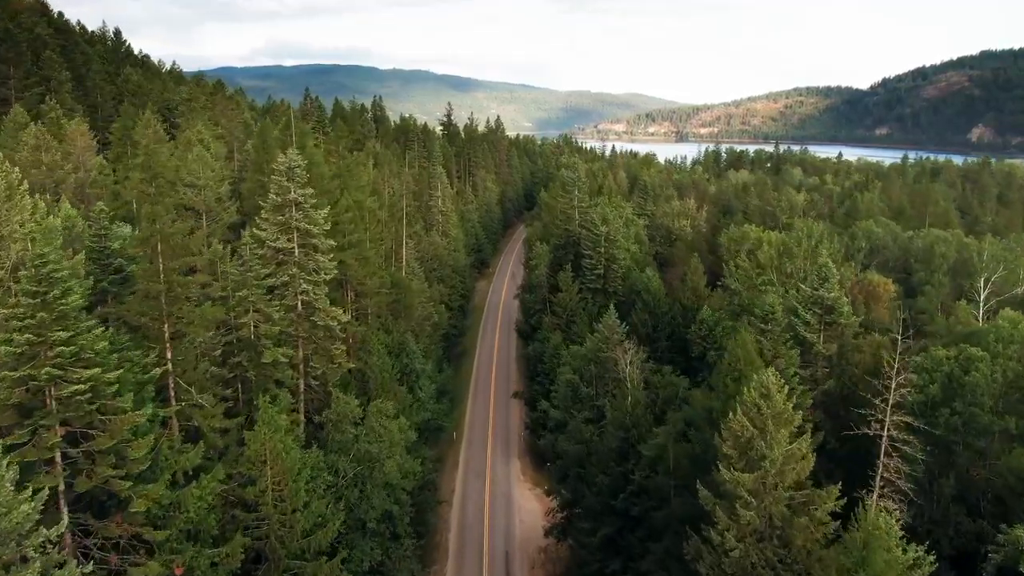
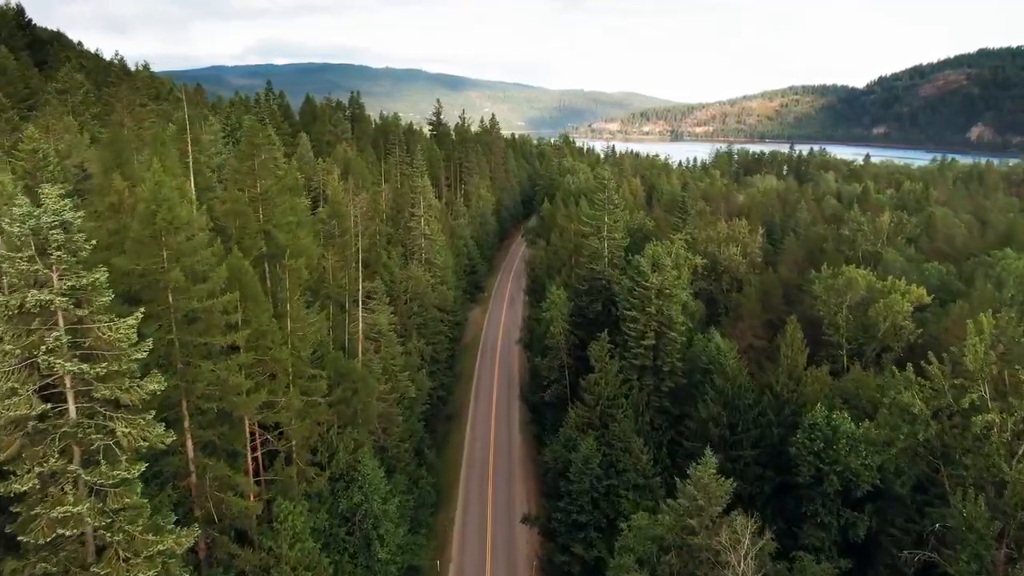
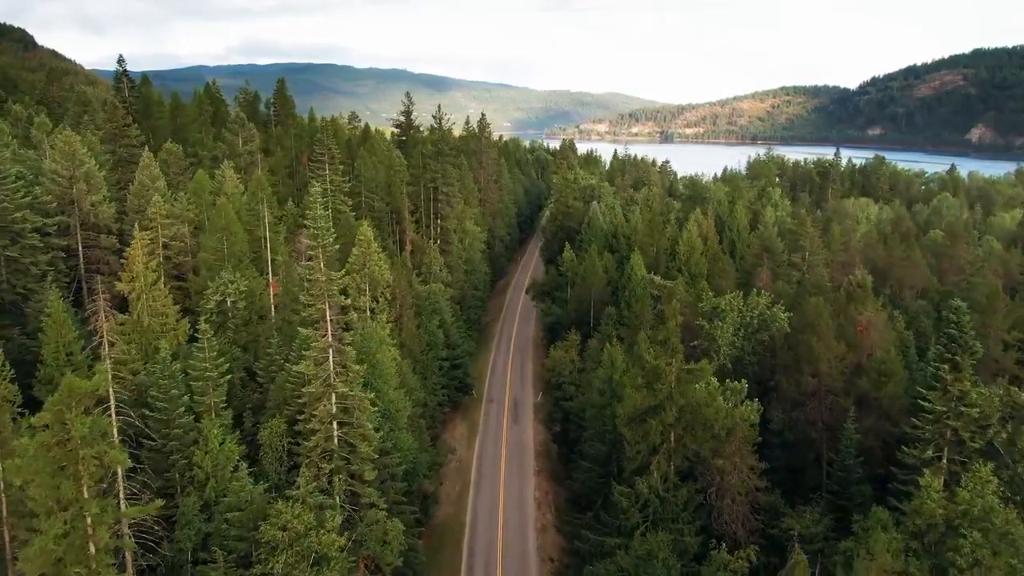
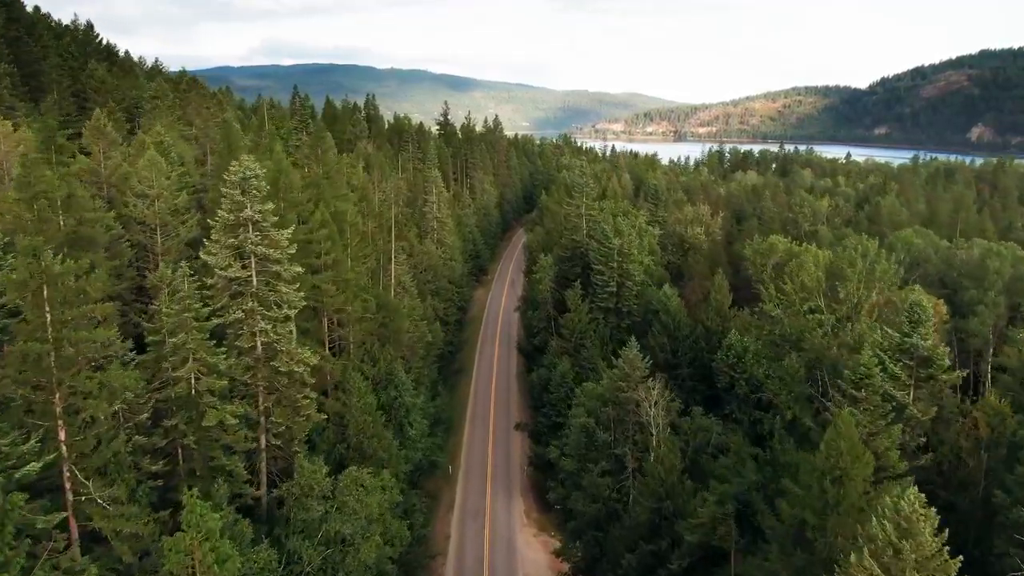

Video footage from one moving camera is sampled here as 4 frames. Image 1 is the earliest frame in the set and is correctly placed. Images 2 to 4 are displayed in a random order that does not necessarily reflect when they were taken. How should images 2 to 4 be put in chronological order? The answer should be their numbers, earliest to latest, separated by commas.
4, 2, 3
